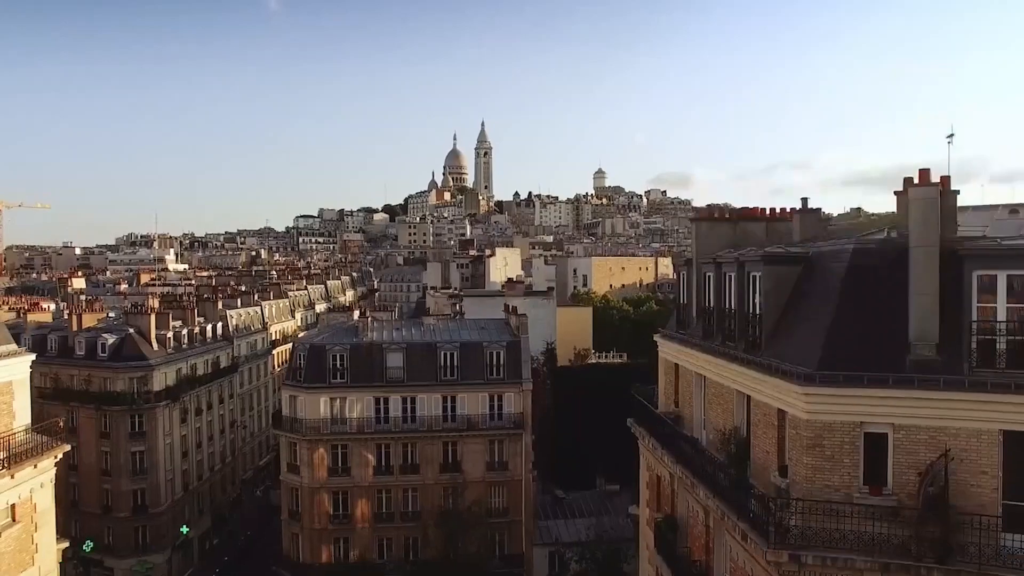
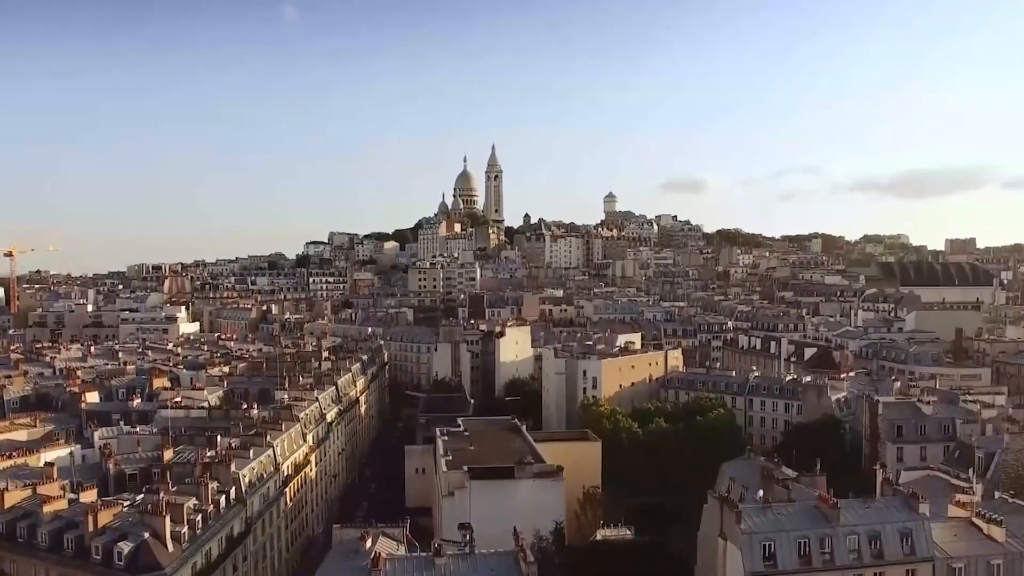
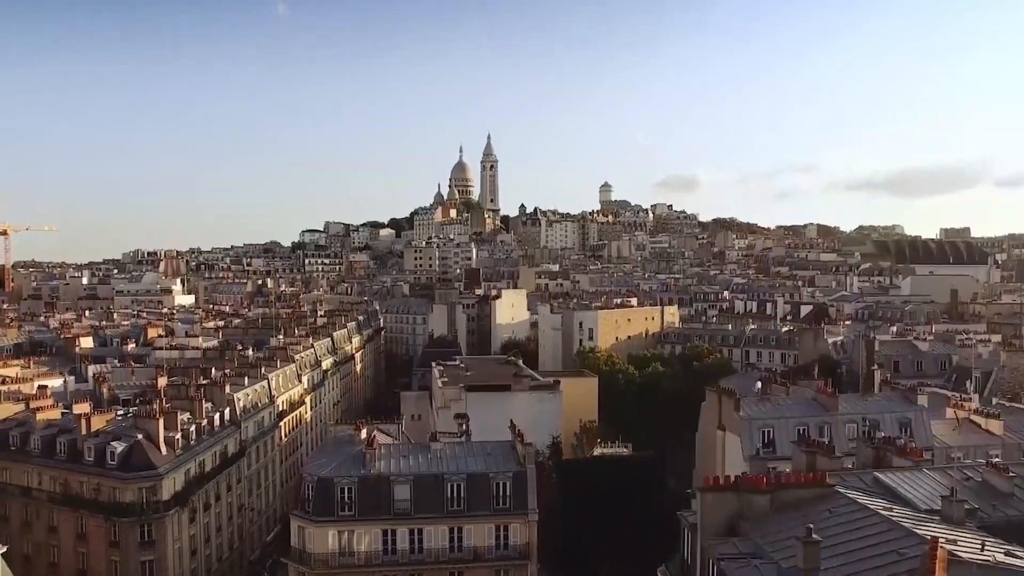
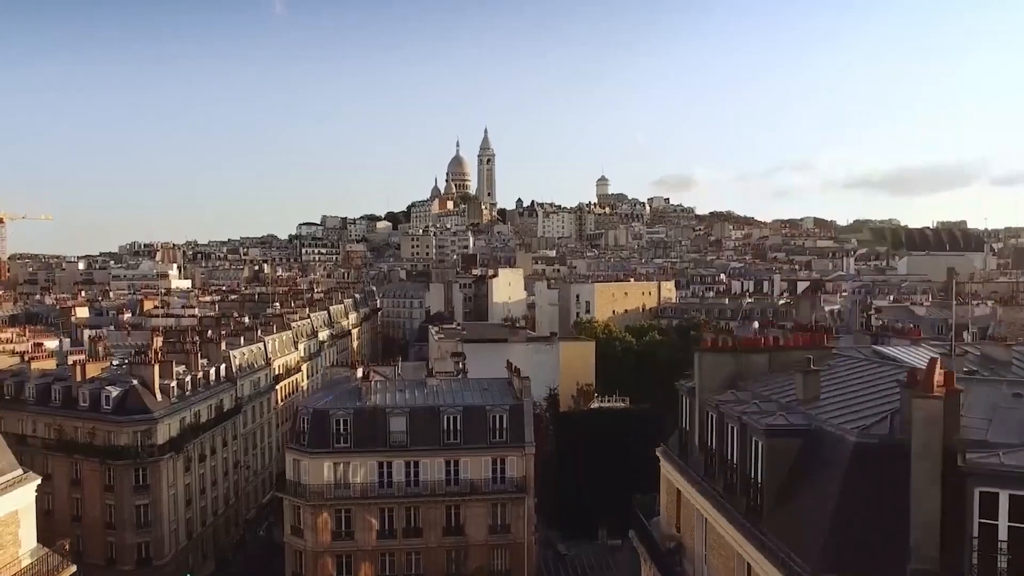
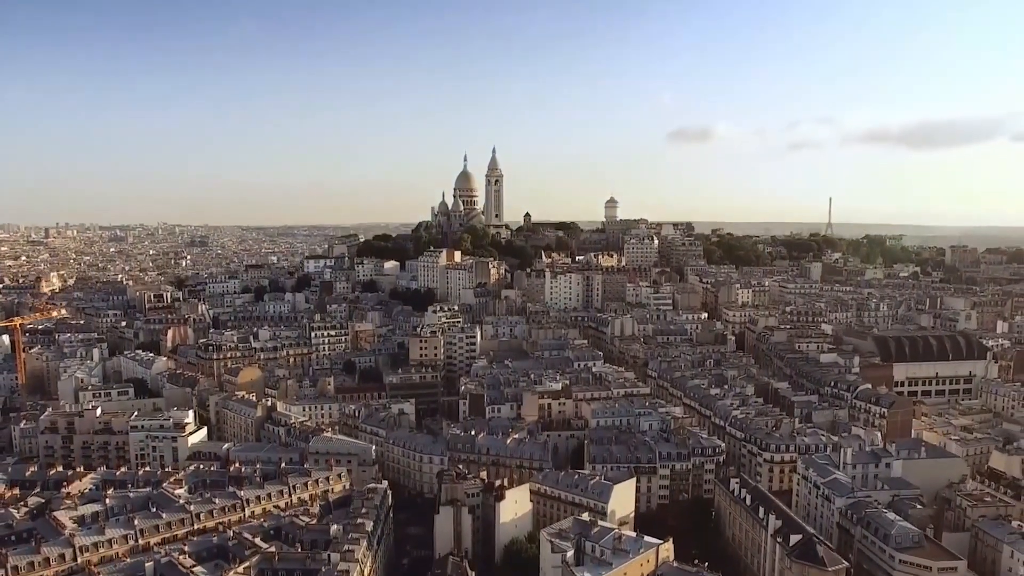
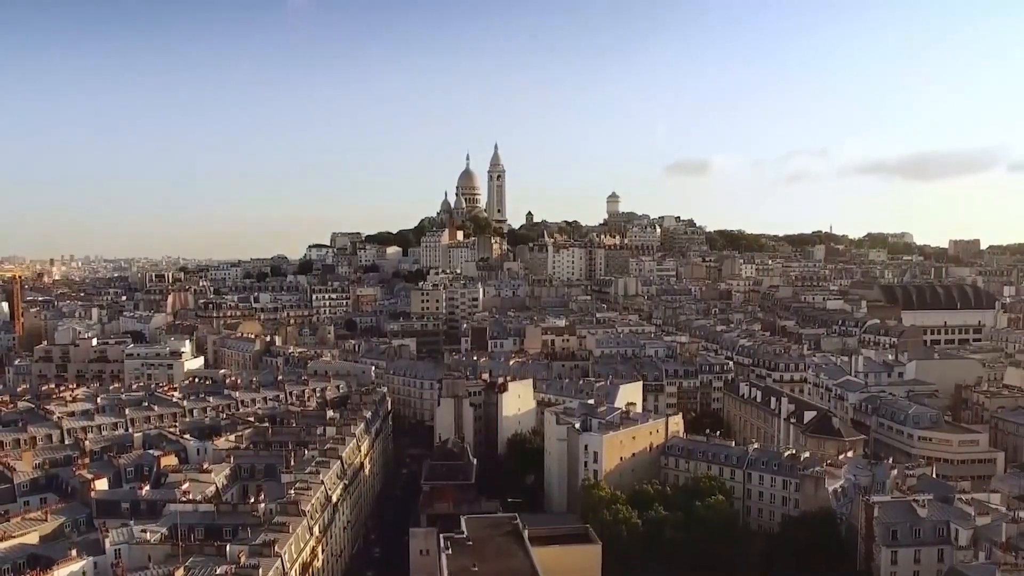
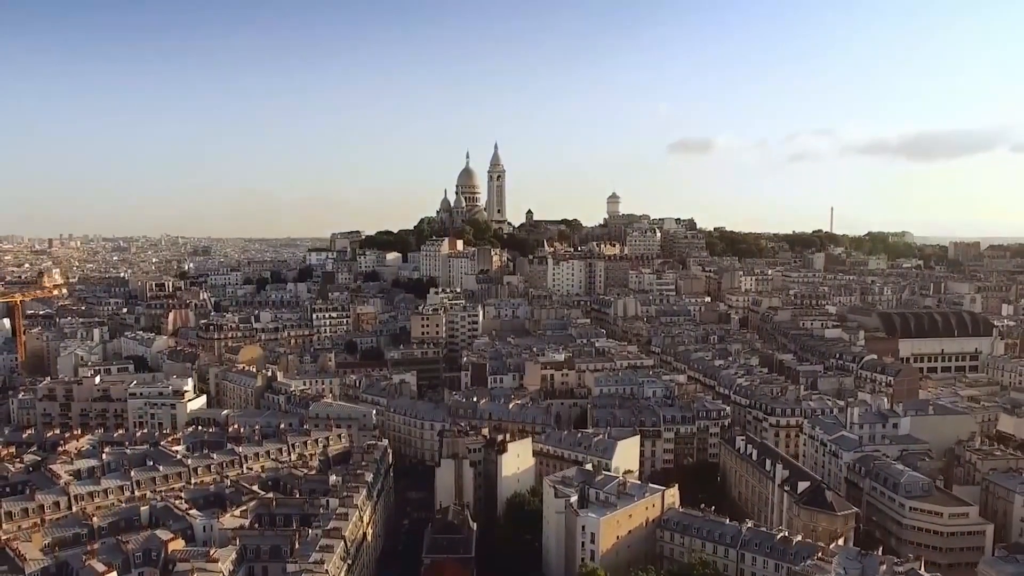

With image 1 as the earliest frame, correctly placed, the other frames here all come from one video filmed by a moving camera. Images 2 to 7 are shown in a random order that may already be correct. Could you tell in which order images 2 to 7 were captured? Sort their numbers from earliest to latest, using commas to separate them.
4, 3, 2, 6, 7, 5
